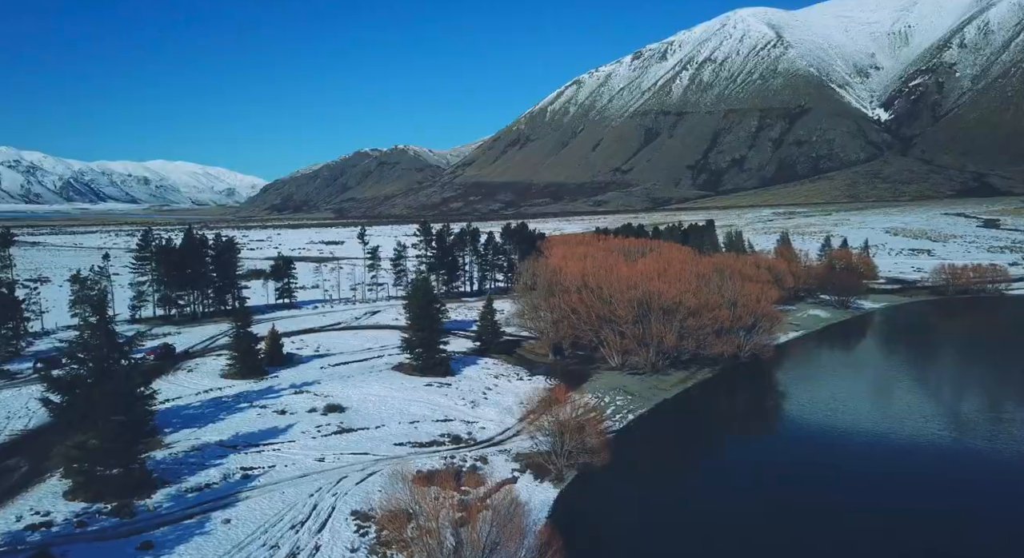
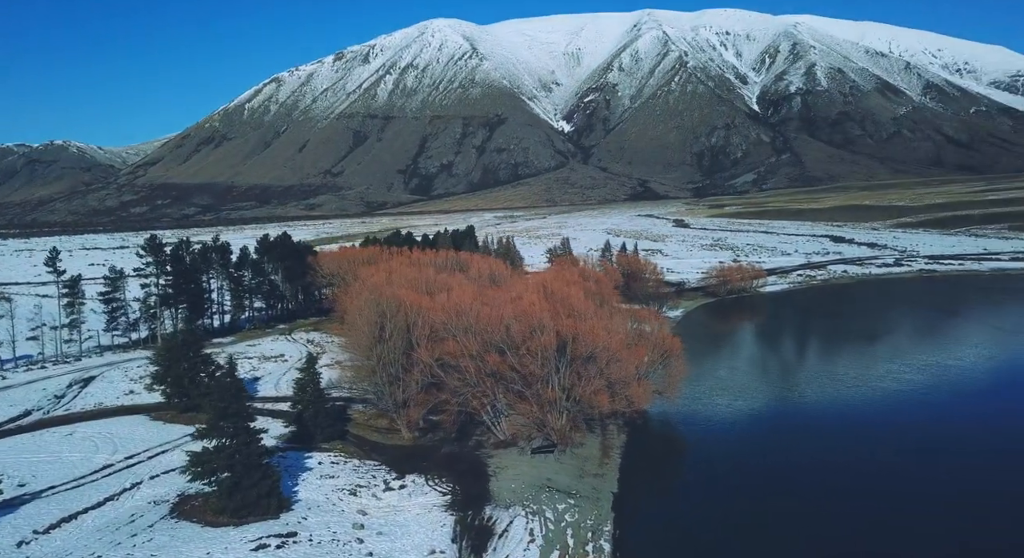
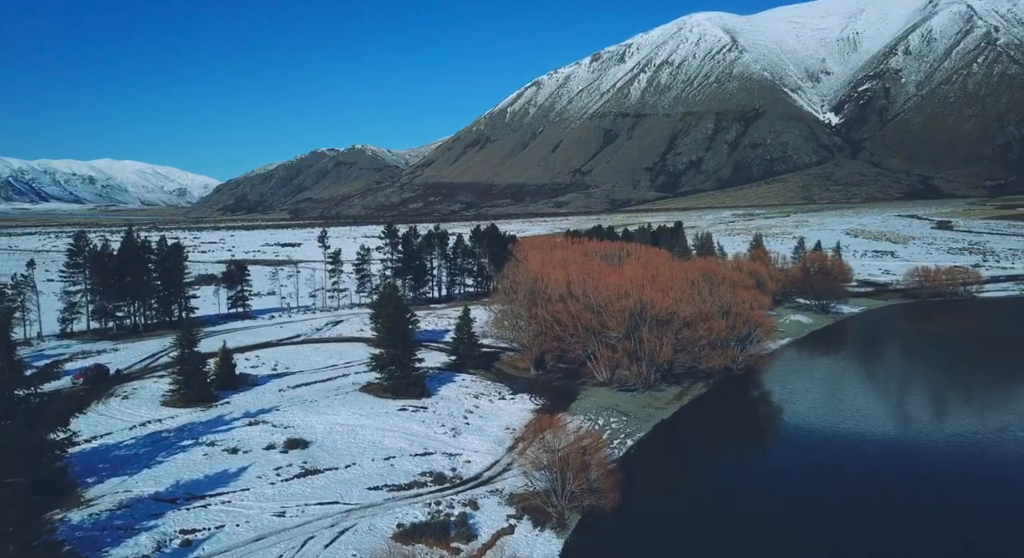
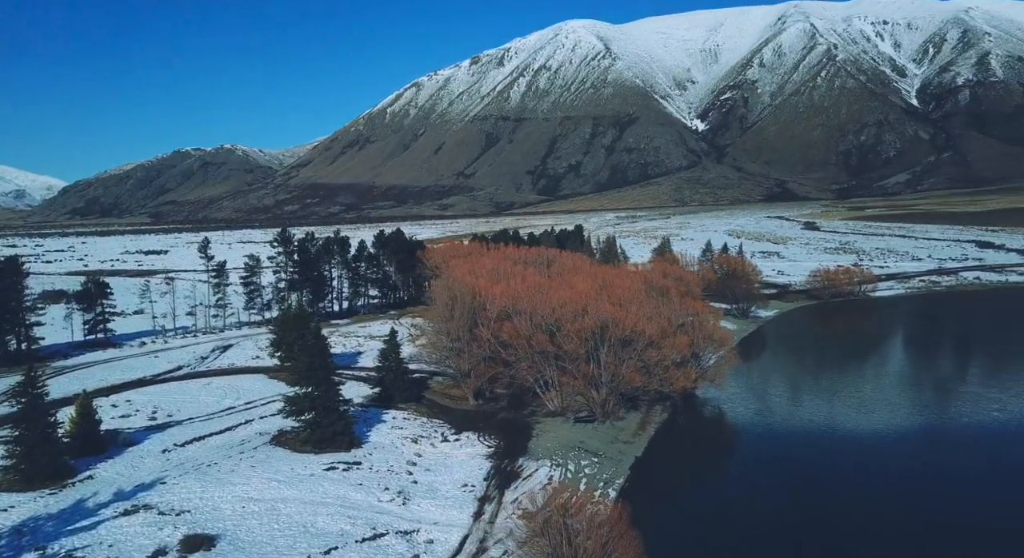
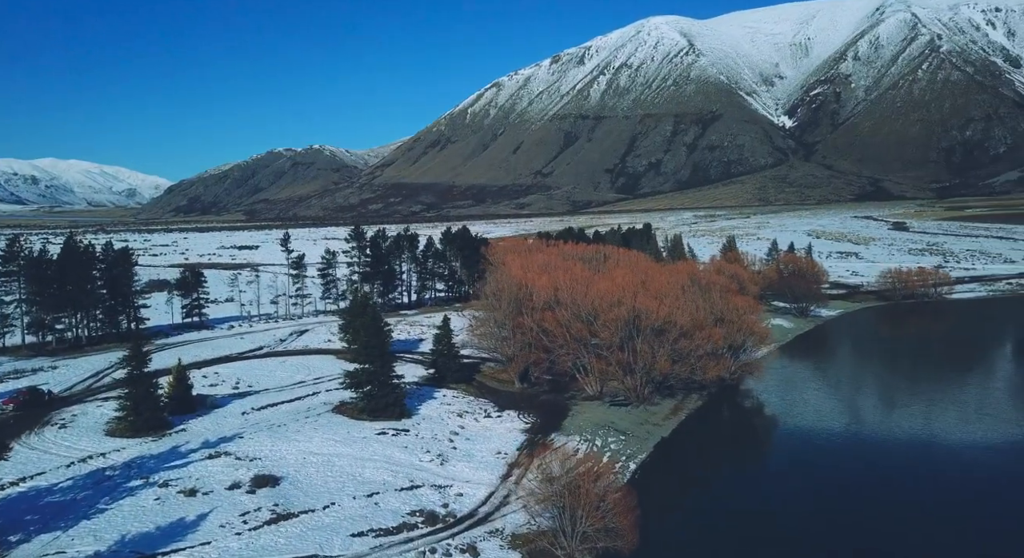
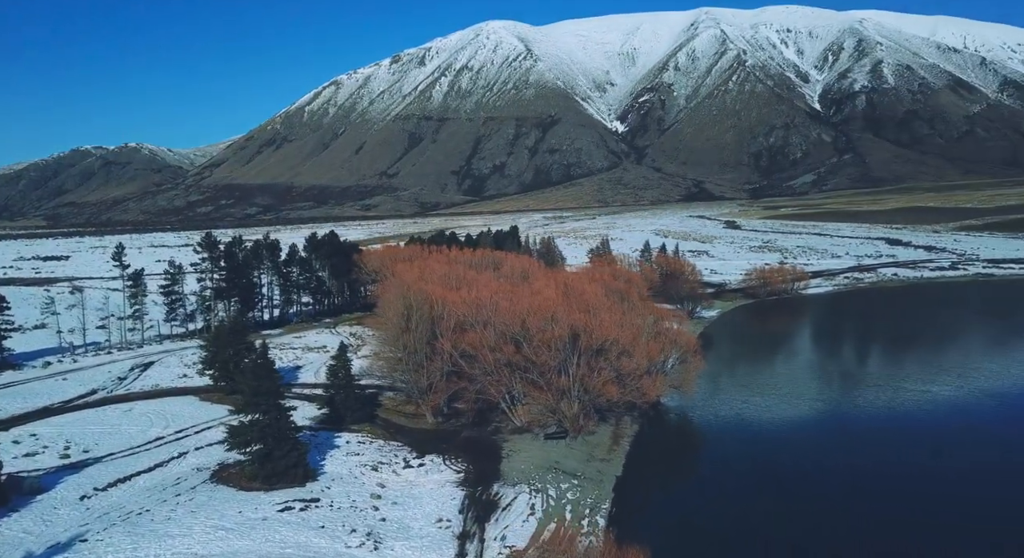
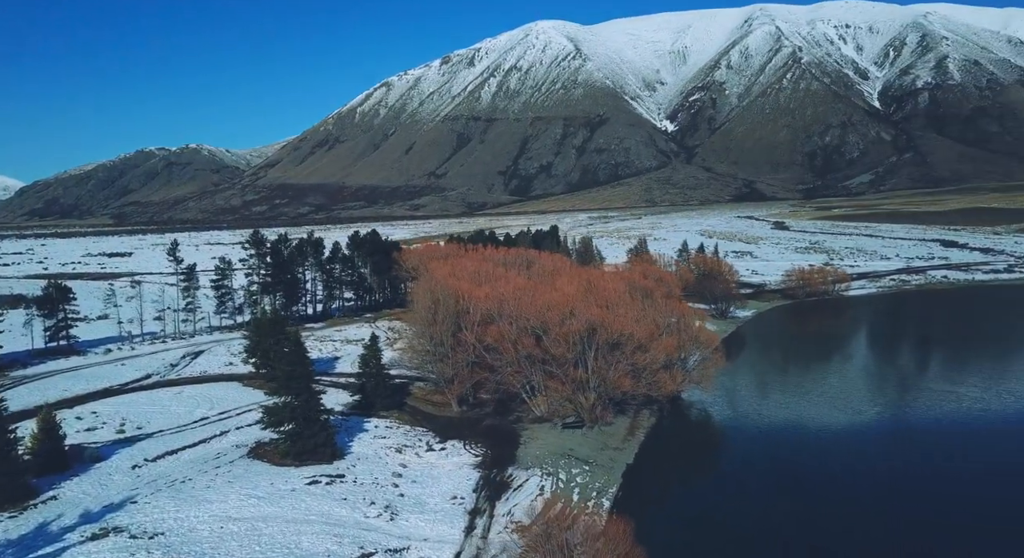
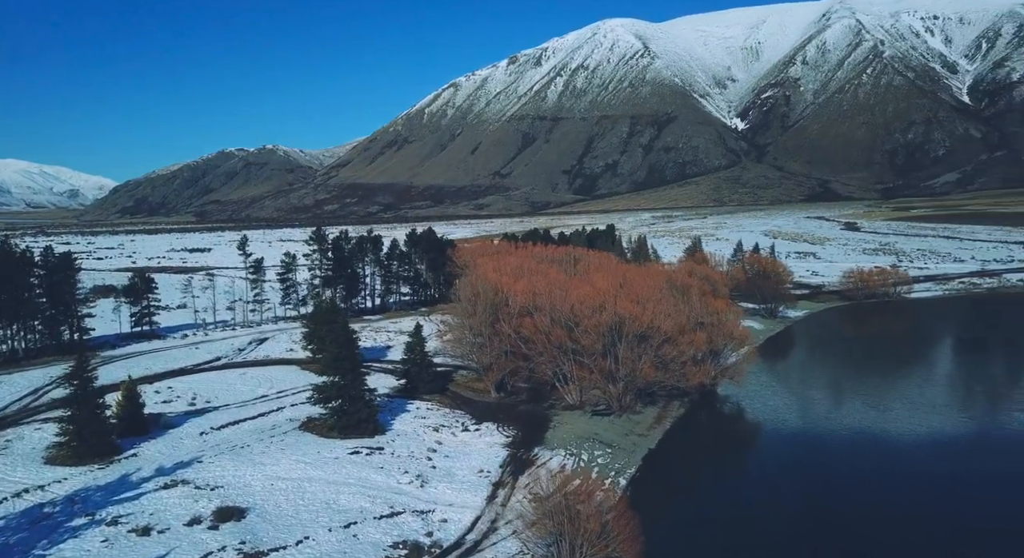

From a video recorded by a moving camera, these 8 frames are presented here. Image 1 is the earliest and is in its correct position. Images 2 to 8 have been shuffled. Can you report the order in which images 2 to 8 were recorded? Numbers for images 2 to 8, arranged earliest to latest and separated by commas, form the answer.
3, 5, 8, 4, 7, 6, 2
